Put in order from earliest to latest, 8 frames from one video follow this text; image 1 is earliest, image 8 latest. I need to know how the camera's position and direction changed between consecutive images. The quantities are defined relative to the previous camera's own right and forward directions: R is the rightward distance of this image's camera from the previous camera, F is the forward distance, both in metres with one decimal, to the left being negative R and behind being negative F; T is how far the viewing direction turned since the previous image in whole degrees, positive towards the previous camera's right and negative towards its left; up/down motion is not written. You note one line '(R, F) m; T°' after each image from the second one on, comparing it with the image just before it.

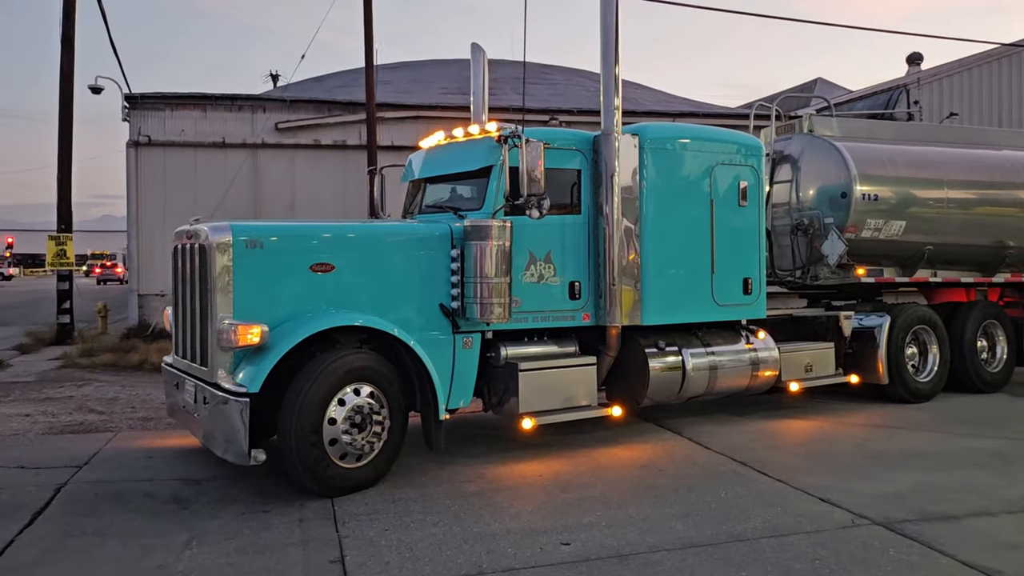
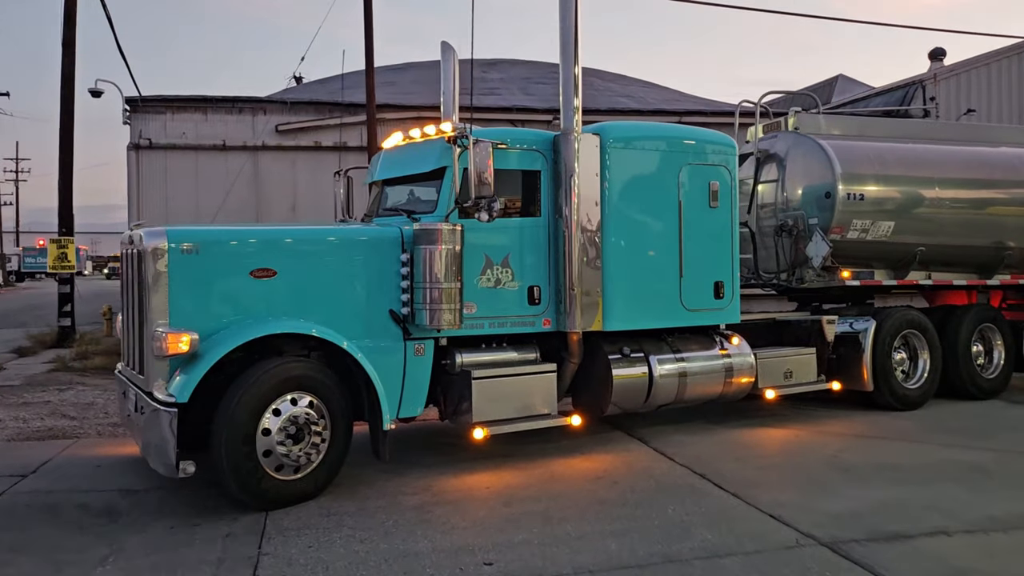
(+0.5, +0.2) m; -2°
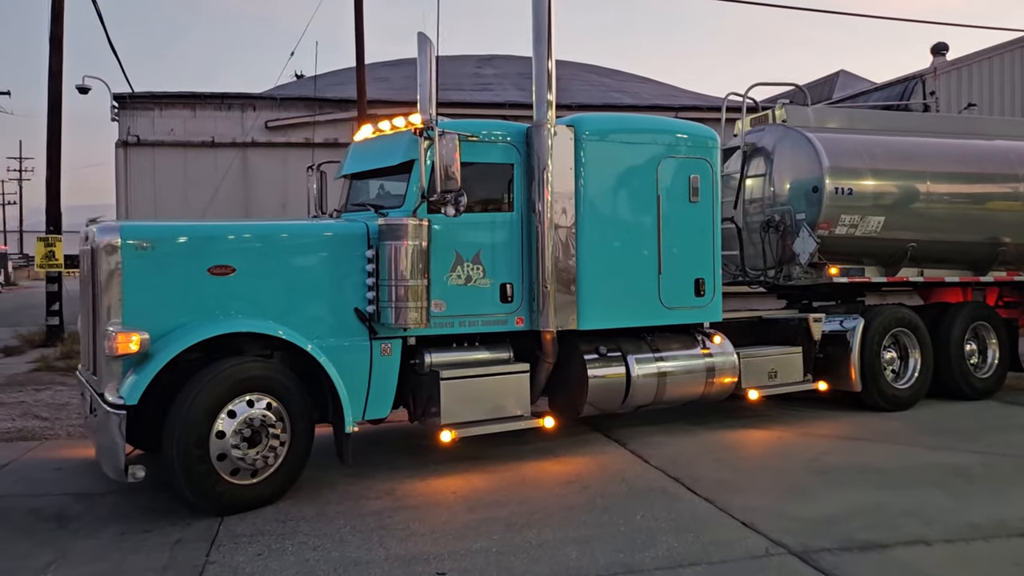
(+0.2, +0.2) m; 0°
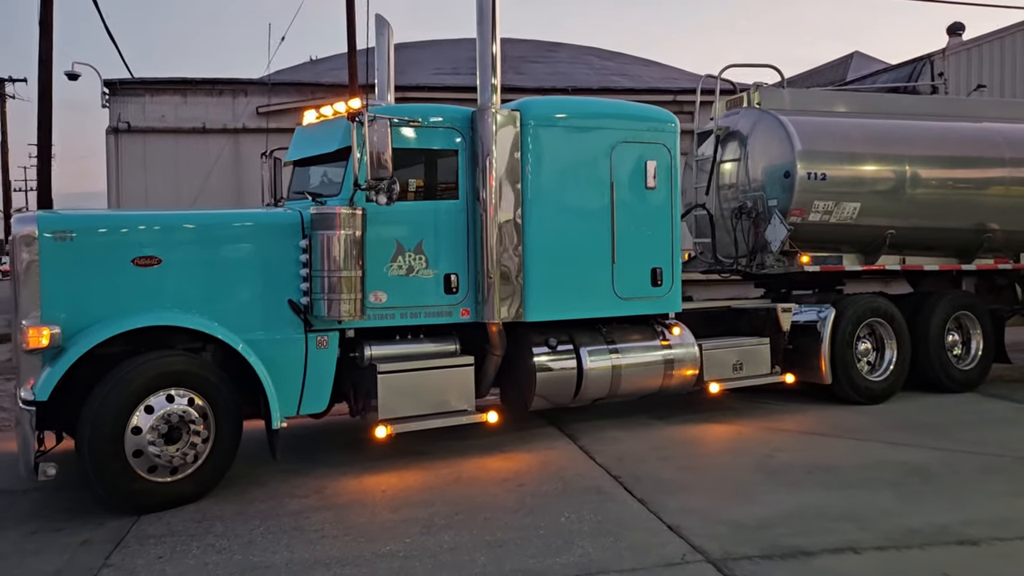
(+0.5, +0.2) m; -1°
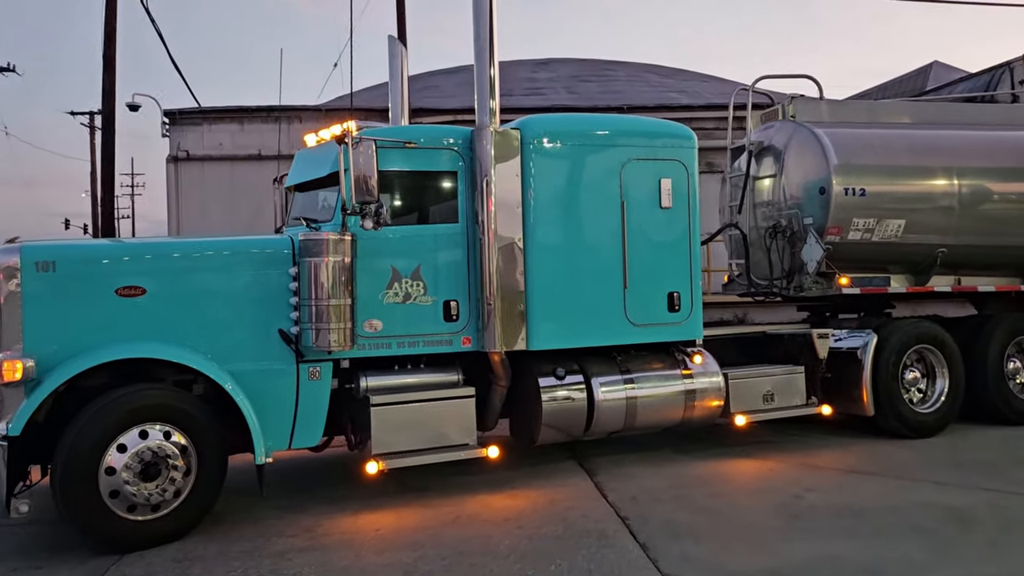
(+0.5, +0.3) m; -5°
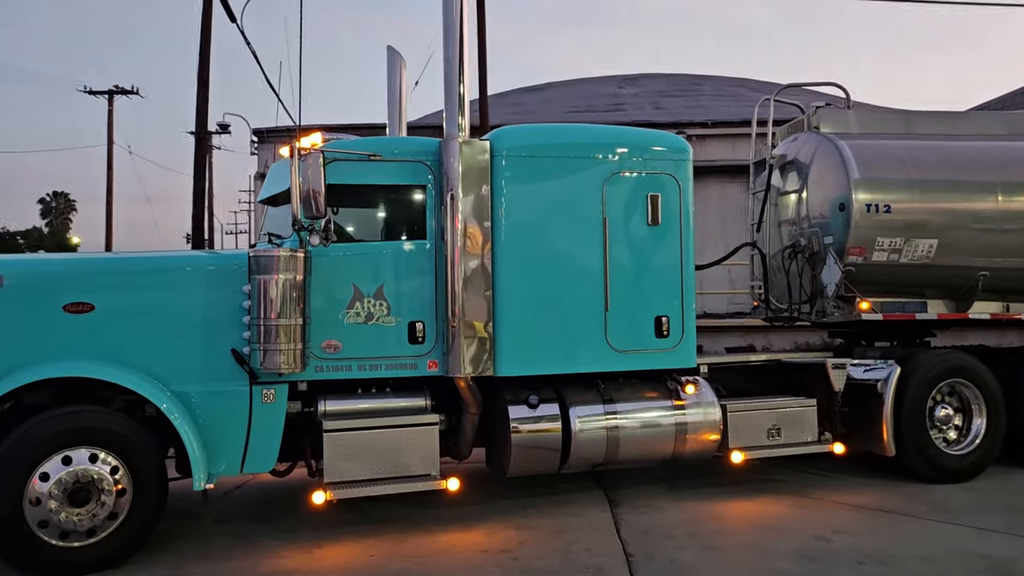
(+0.7, +0.4) m; -6°
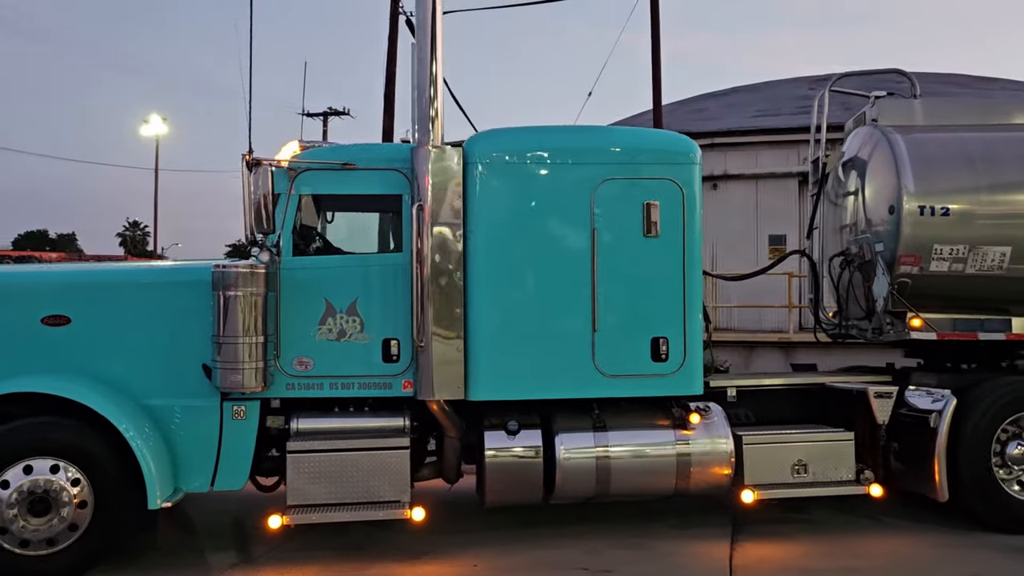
(+1.1, +0.5) m; -11°
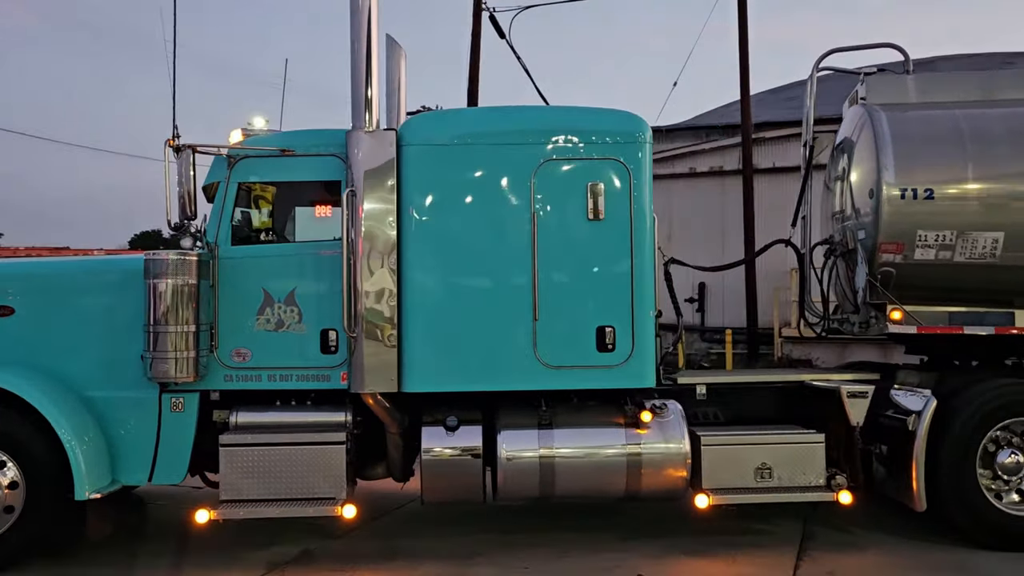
(+0.8, +0.3) m; -5°
